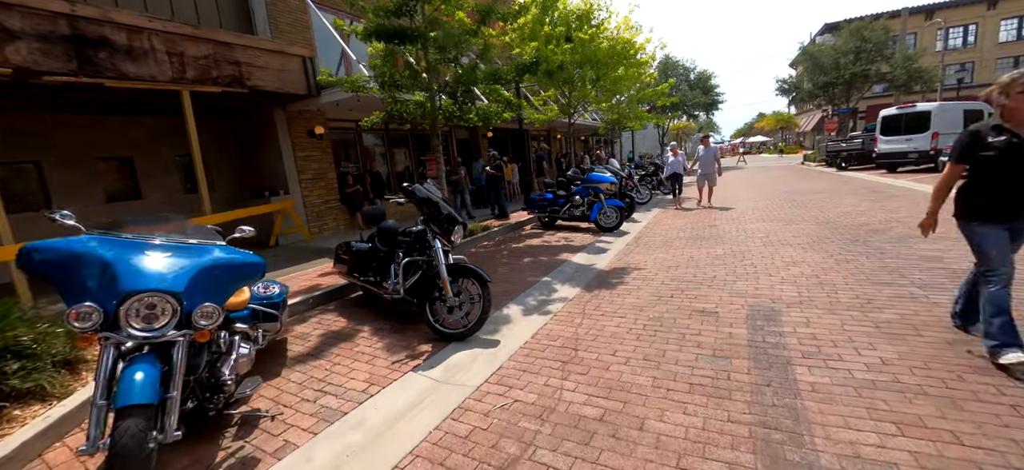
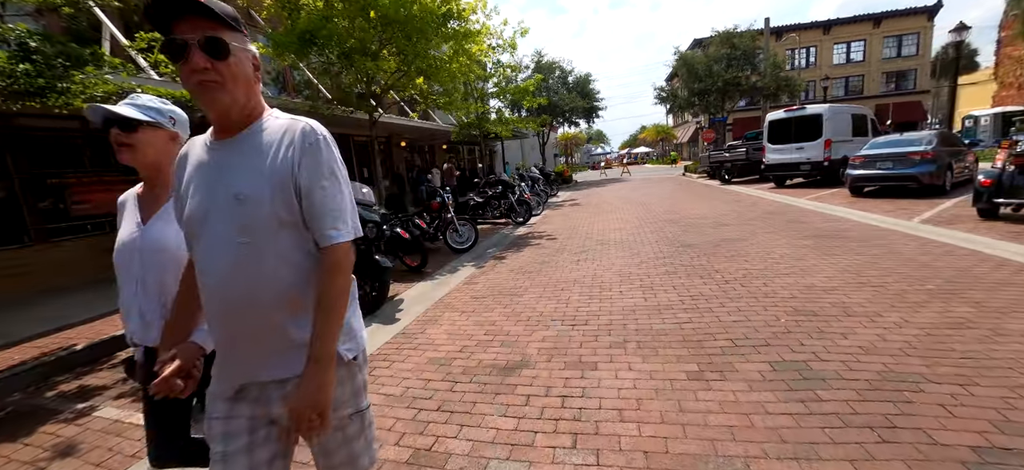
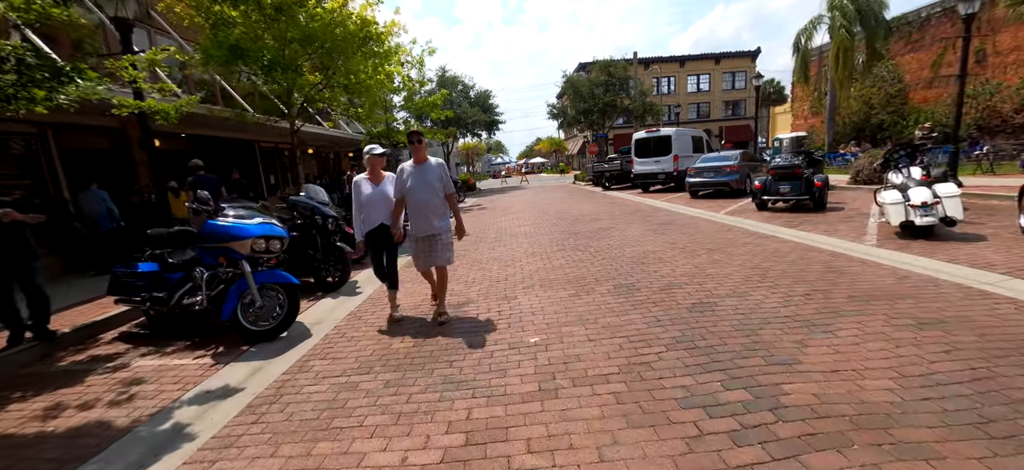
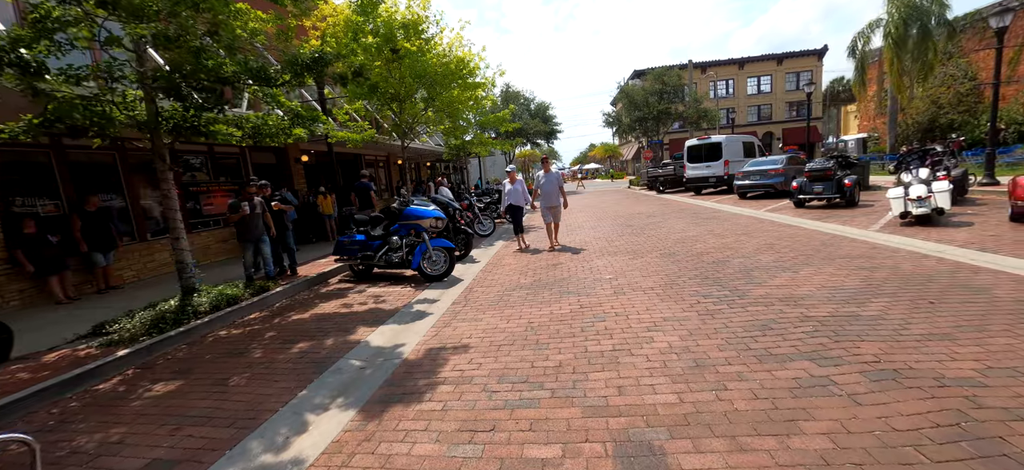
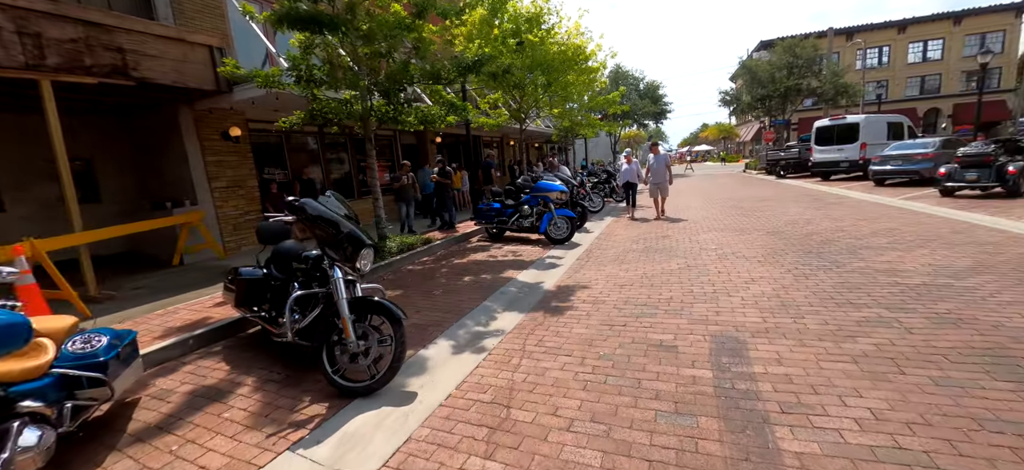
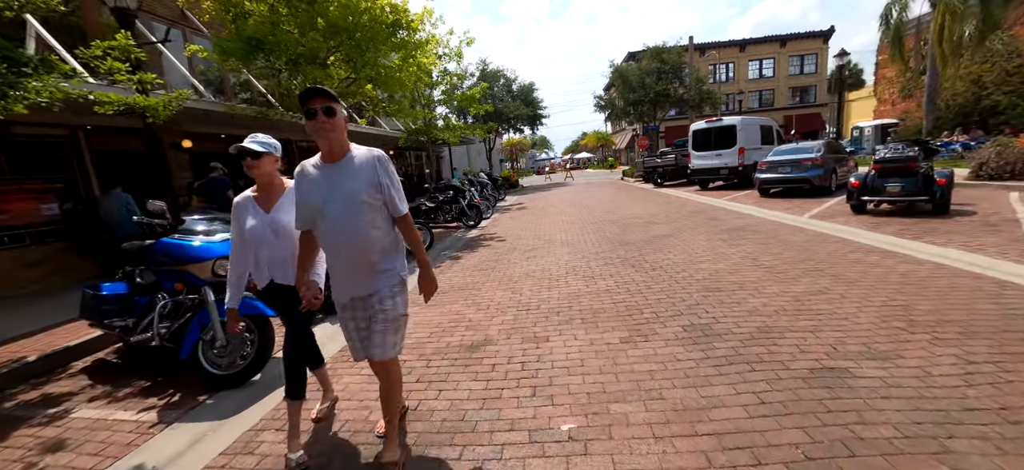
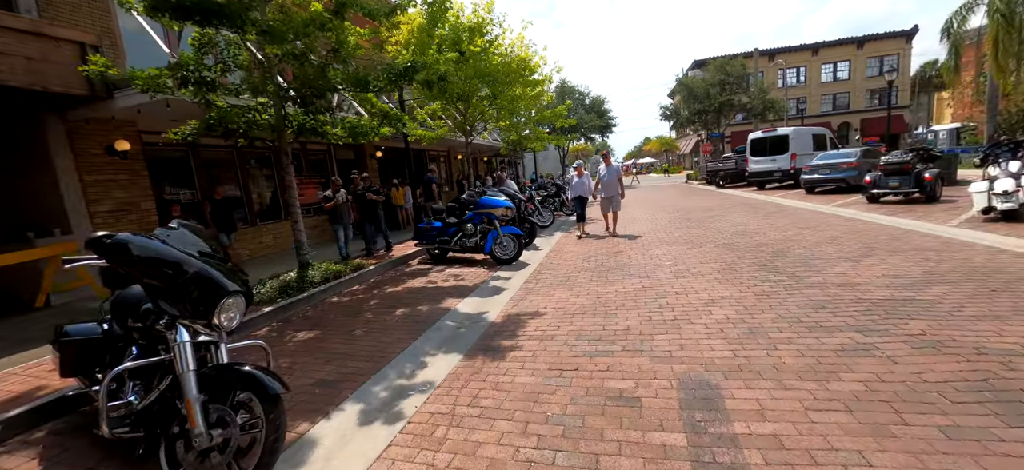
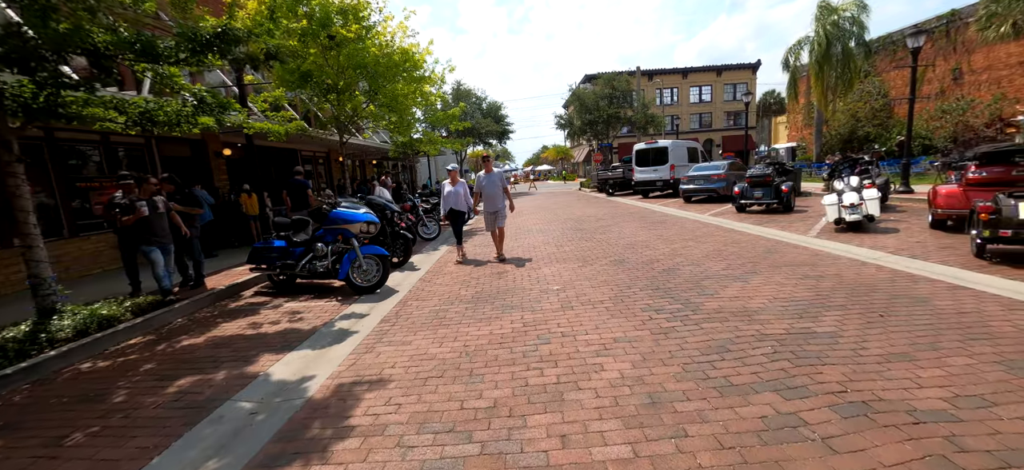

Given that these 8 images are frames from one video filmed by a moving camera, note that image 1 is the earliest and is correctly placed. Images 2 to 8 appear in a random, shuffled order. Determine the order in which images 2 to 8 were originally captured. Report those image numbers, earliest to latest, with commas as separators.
5, 7, 4, 8, 3, 6, 2
